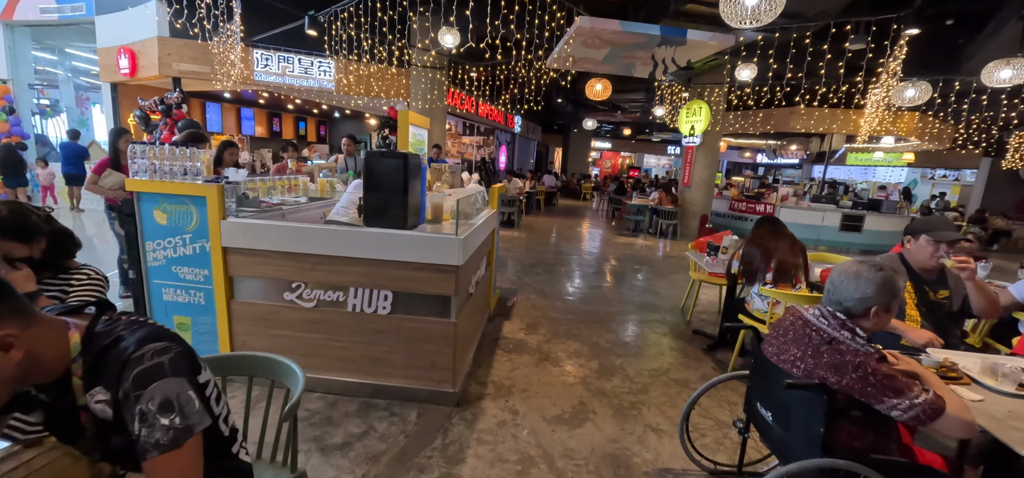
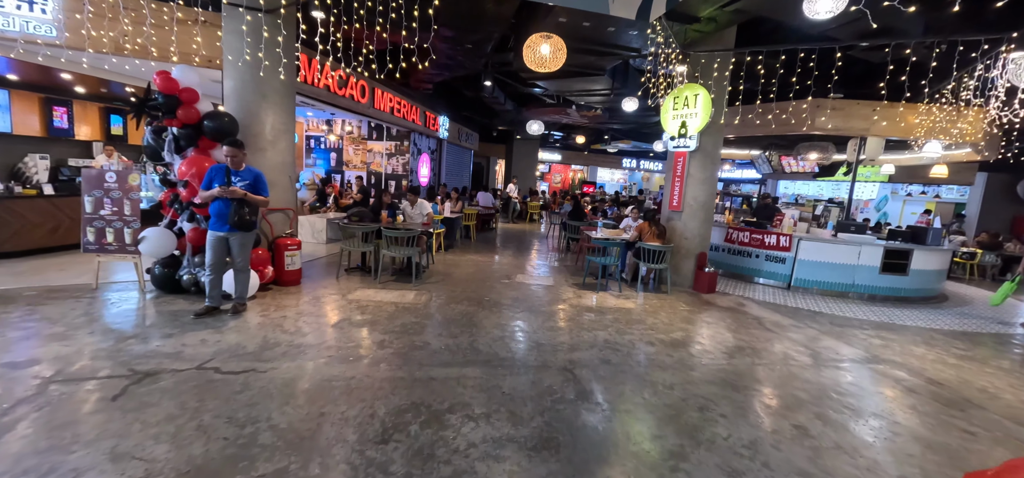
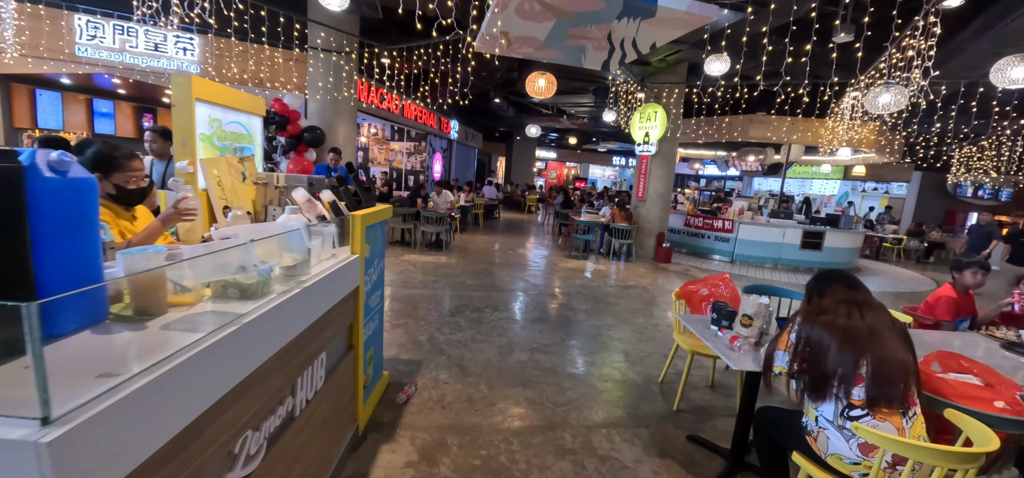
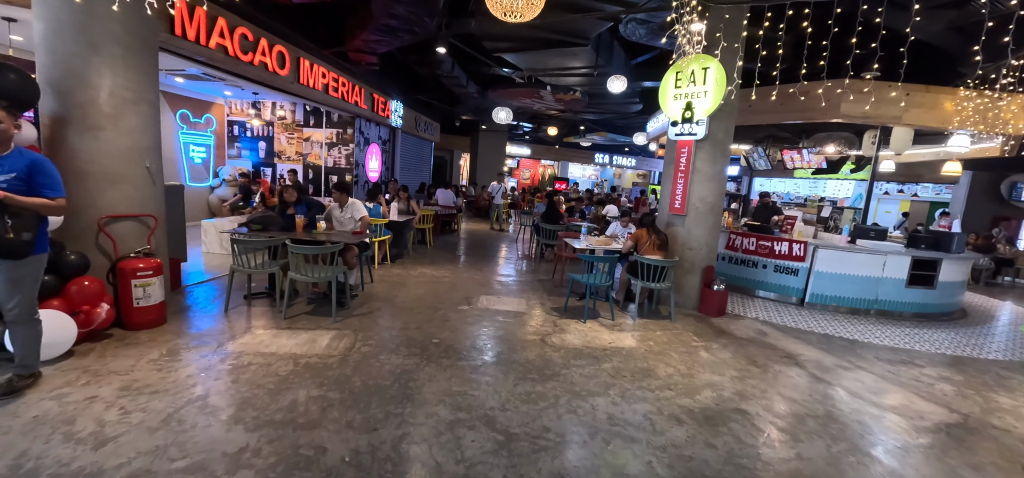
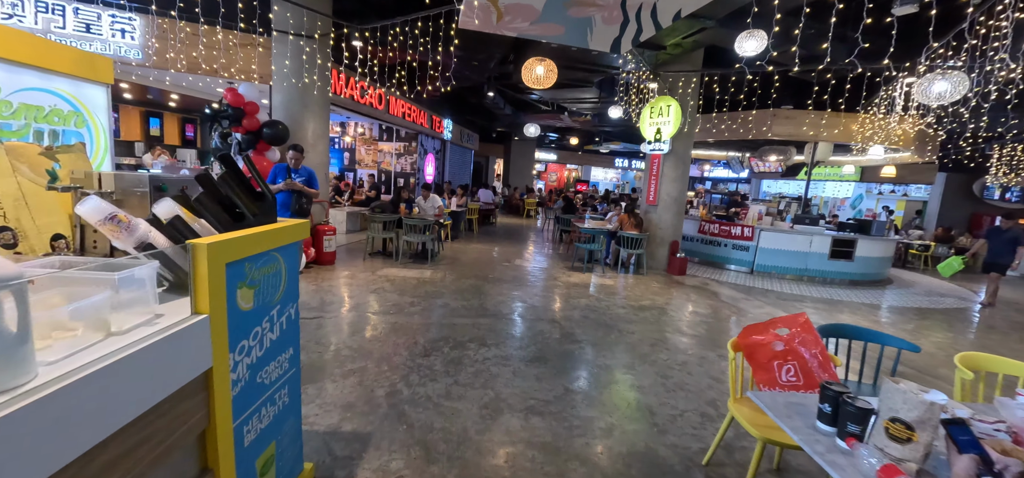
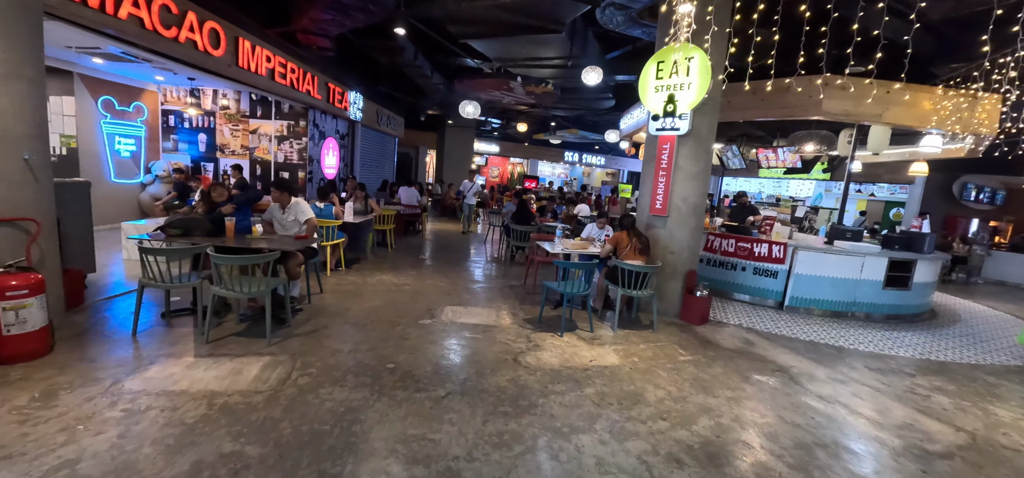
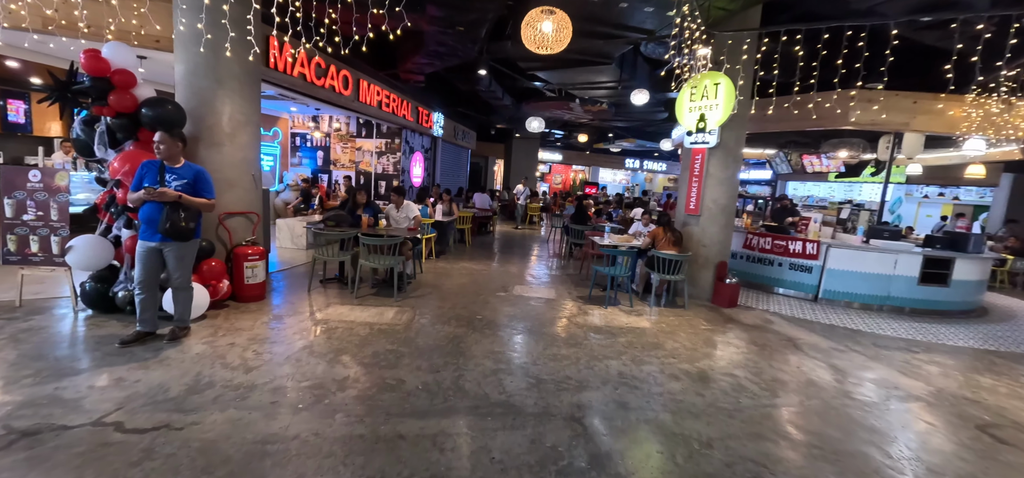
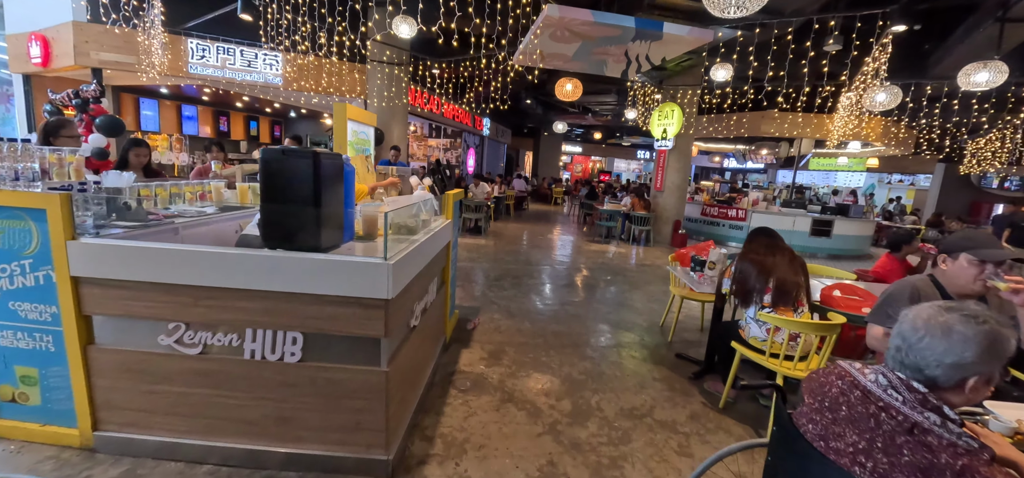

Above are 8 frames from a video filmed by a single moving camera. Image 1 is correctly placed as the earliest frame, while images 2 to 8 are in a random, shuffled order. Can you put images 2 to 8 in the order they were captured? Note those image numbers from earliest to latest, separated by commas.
8, 3, 5, 2, 7, 4, 6
